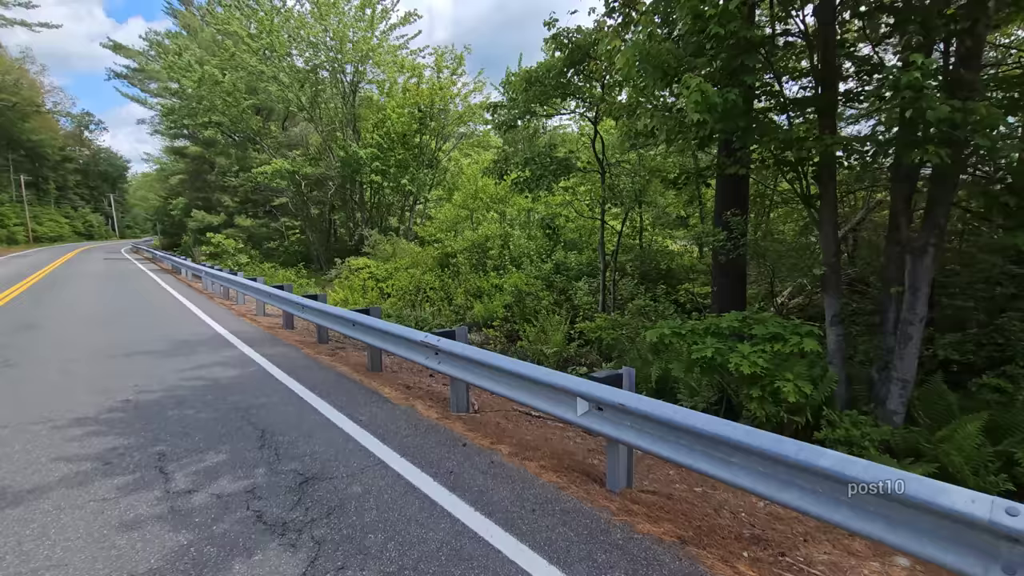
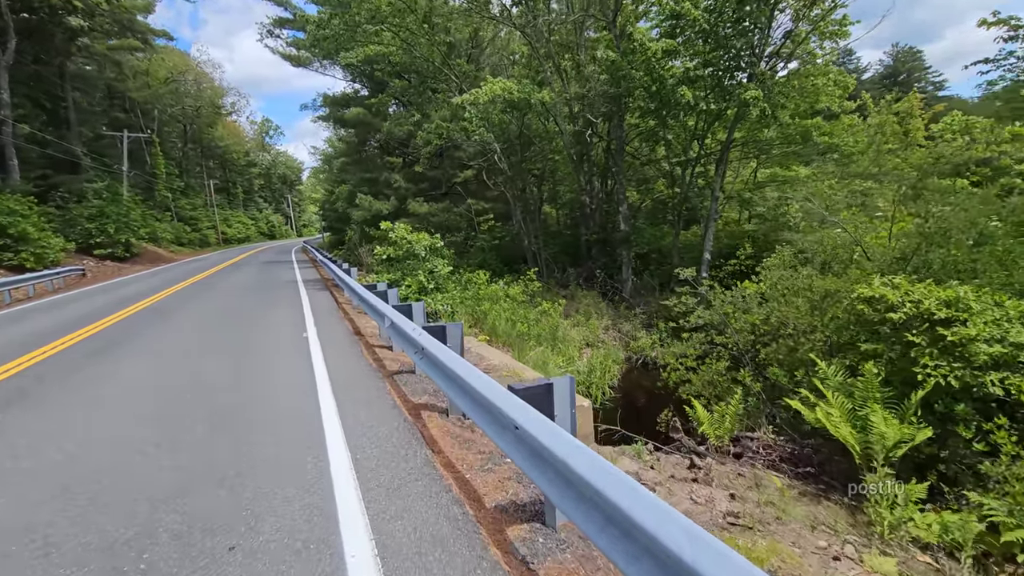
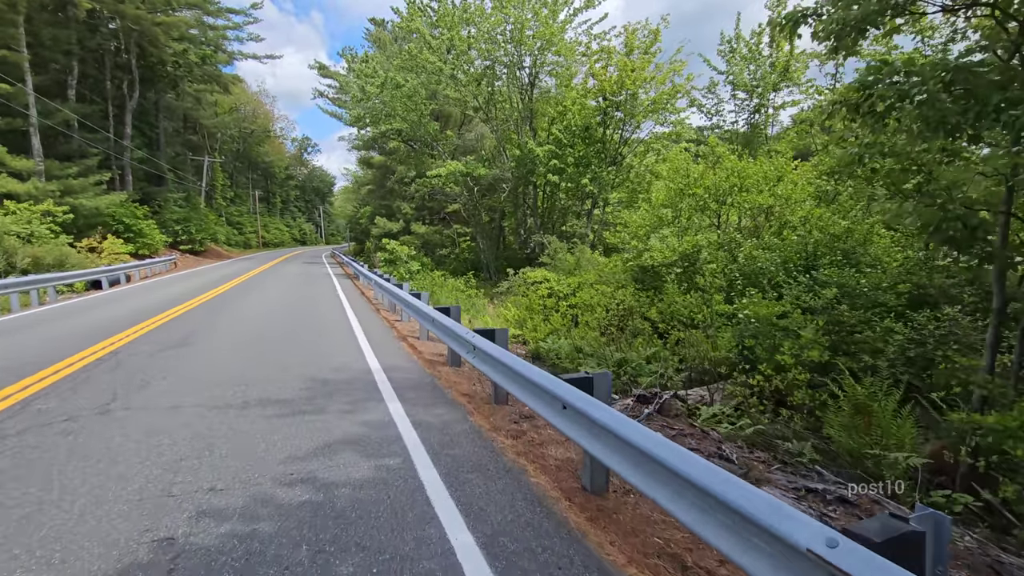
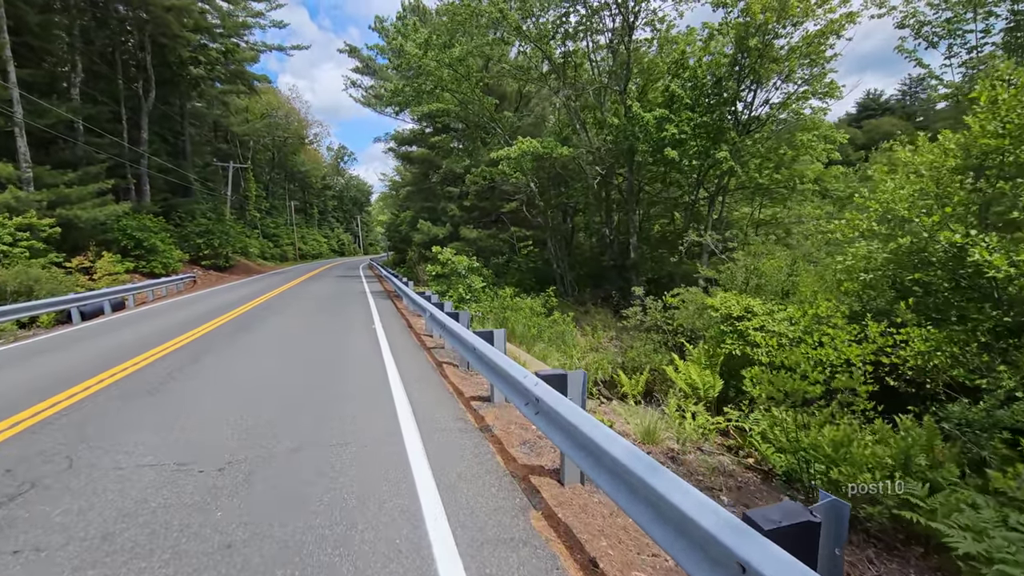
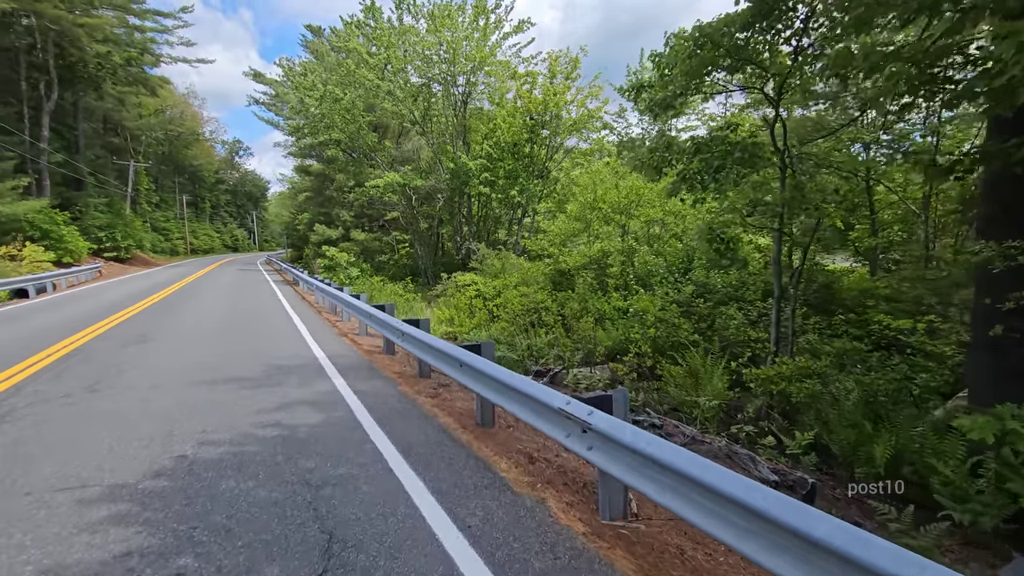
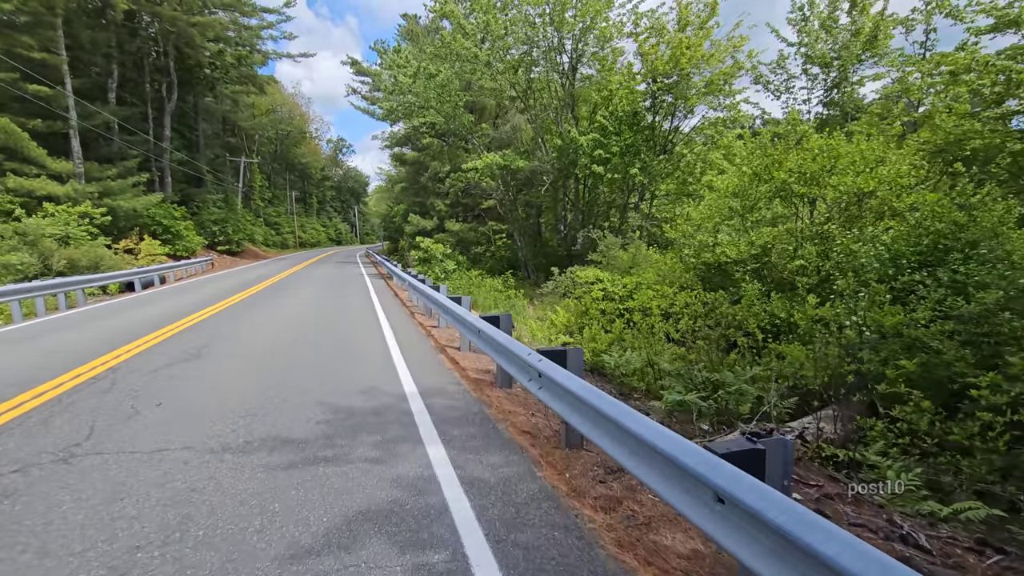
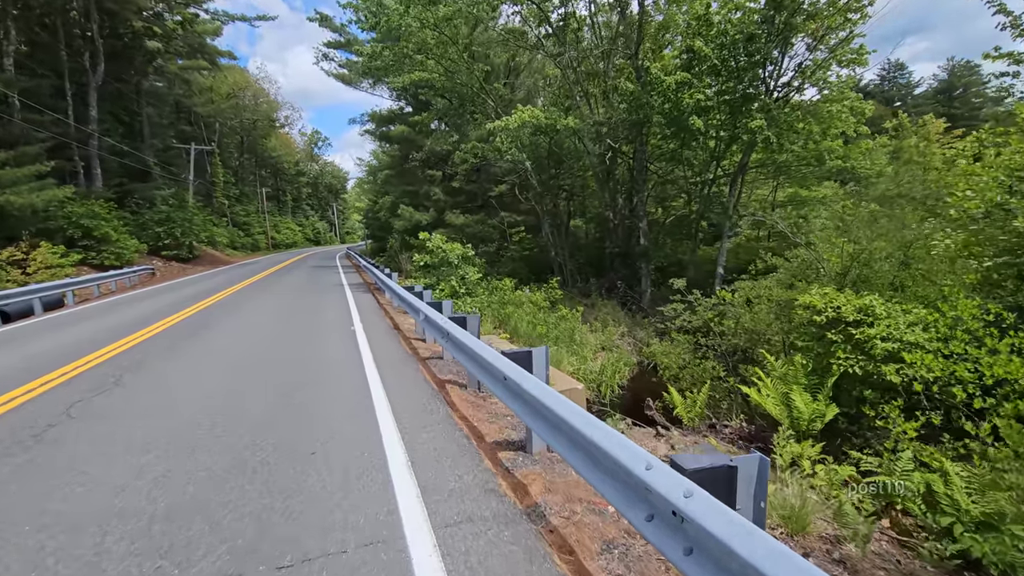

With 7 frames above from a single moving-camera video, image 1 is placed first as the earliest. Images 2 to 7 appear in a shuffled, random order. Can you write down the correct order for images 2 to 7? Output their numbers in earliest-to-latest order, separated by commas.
5, 3, 6, 4, 7, 2
